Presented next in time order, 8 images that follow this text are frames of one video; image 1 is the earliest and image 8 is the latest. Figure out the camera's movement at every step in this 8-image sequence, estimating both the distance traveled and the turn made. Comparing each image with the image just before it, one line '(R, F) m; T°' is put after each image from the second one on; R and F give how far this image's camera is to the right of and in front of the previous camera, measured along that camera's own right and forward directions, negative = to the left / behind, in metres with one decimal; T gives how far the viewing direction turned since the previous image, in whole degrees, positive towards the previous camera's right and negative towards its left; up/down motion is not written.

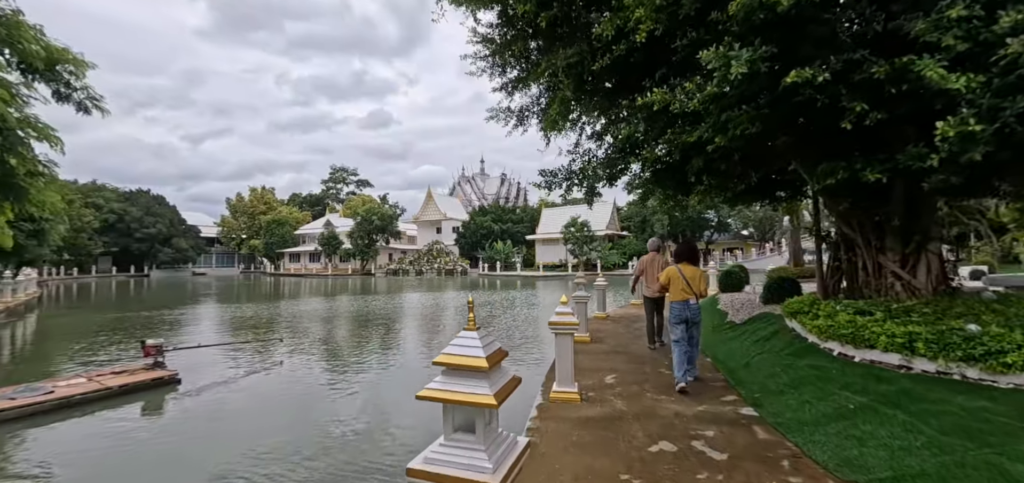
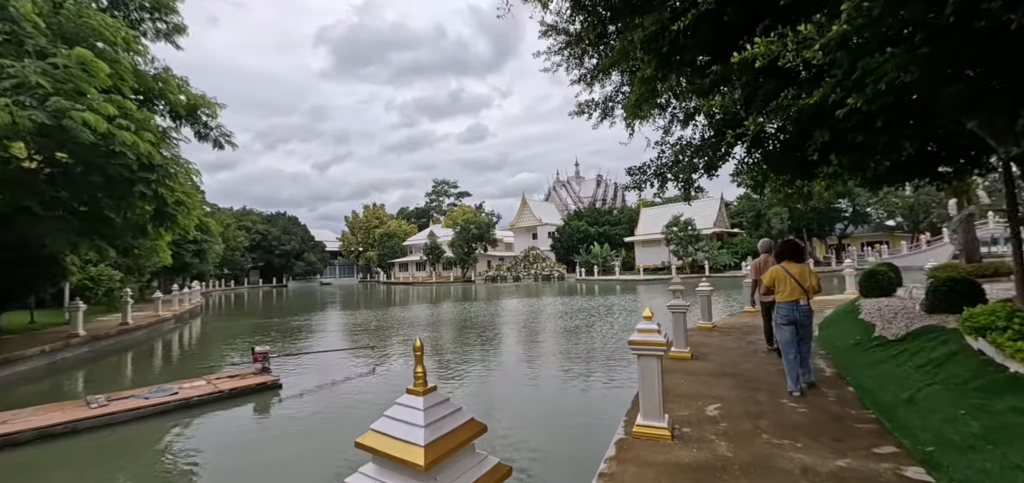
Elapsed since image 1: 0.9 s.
(+0.2, +0.6) m; -12°
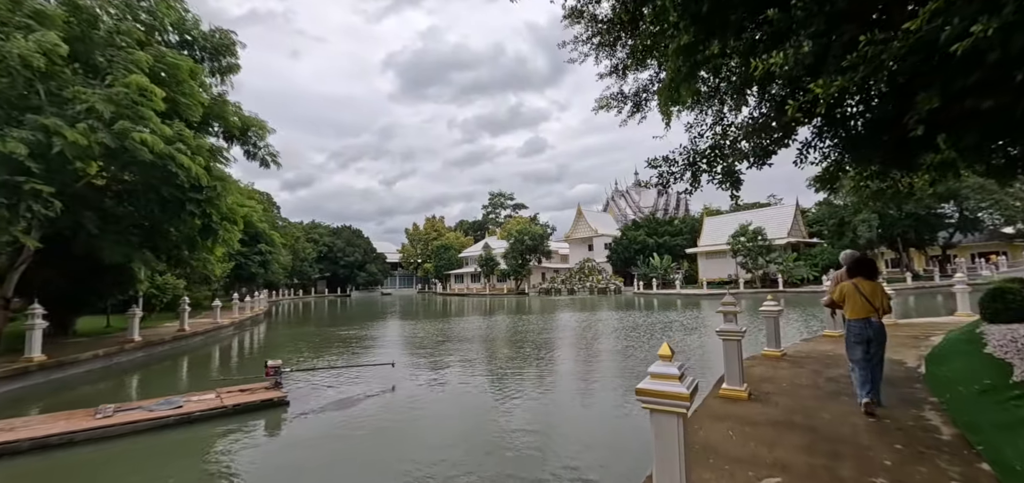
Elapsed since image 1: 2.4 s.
(+0.5, +0.8) m; -7°
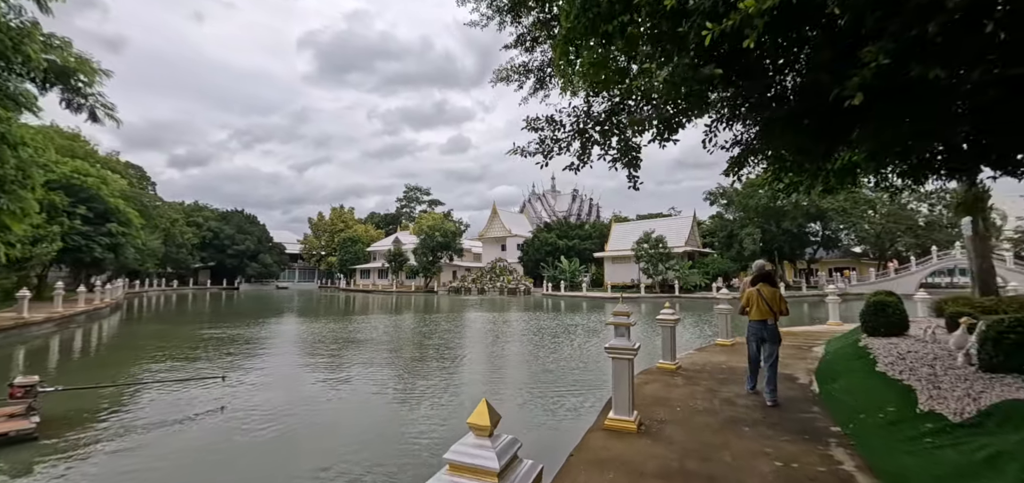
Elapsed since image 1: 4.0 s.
(+0.5, +1.0) m; +10°
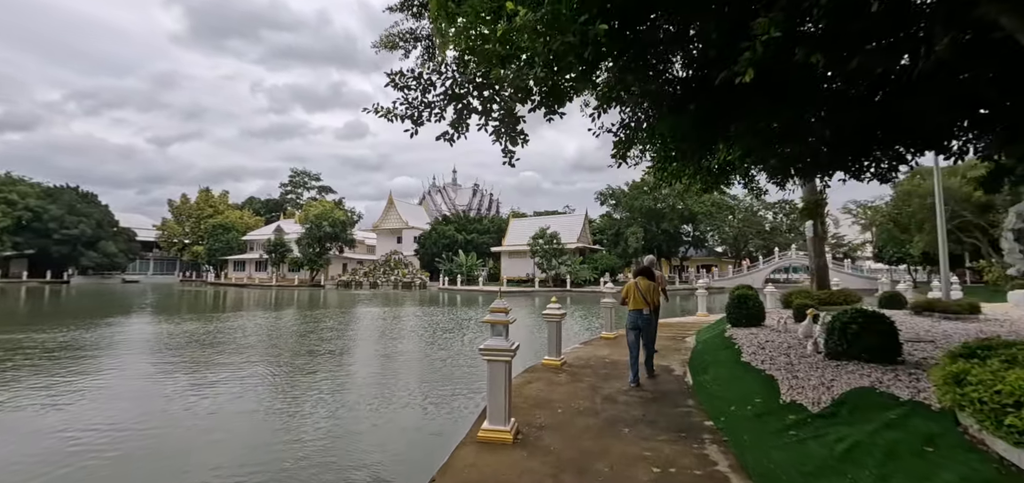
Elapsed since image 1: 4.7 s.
(+0.2, +0.4) m; +12°
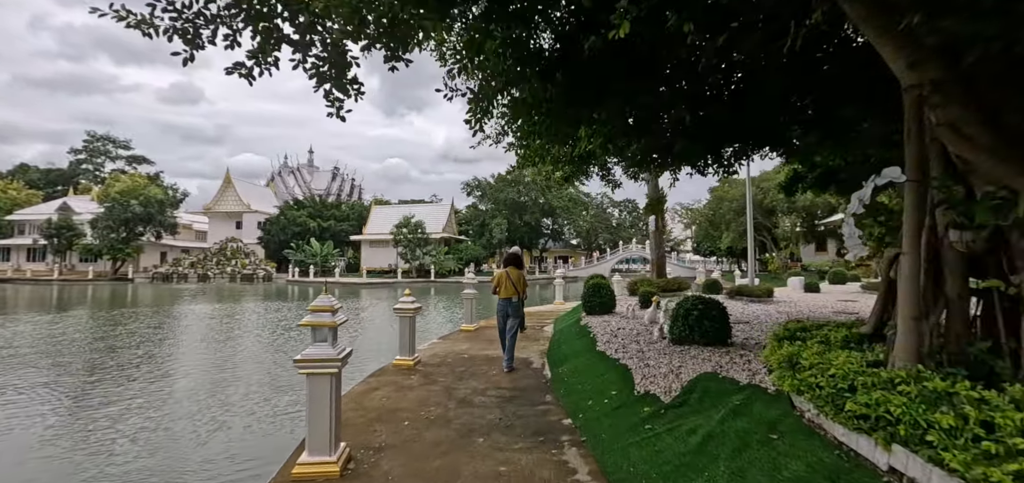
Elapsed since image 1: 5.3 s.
(+0.2, +0.5) m; +16°
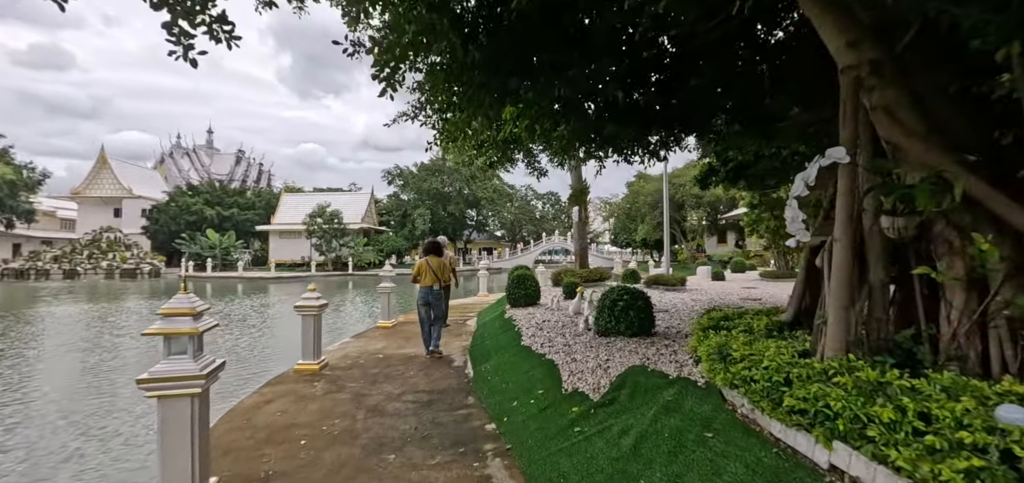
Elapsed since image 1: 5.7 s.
(0.0, +0.3) m; +9°
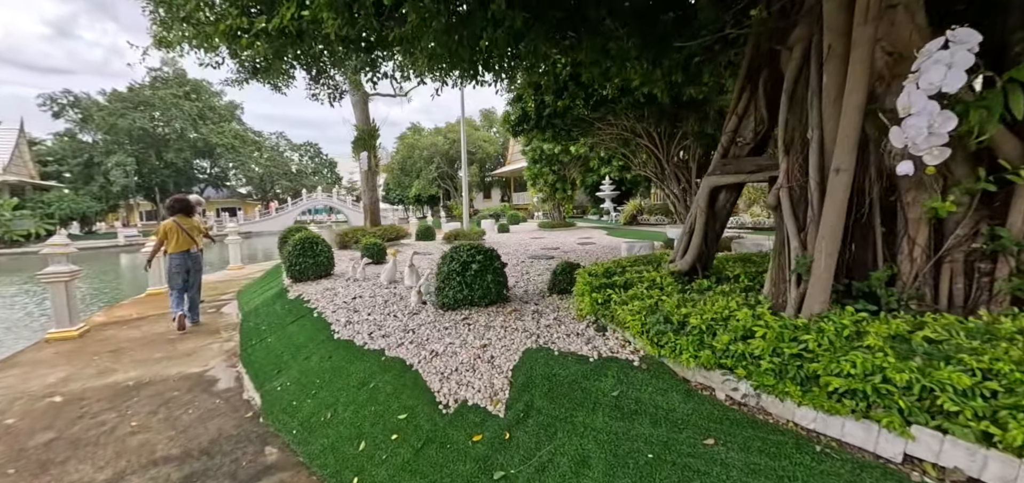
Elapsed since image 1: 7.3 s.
(-0.3, +1.3) m; +29°
